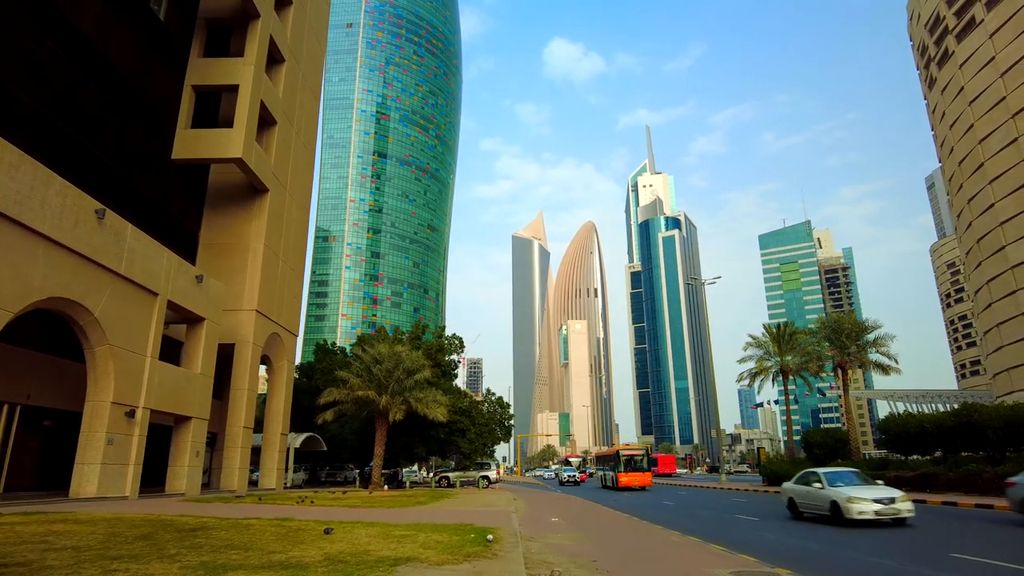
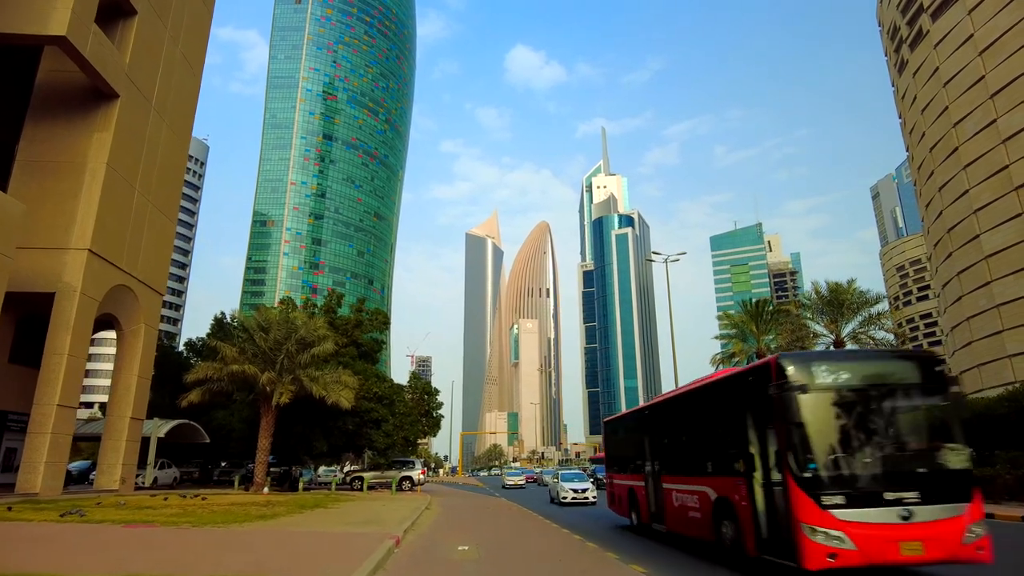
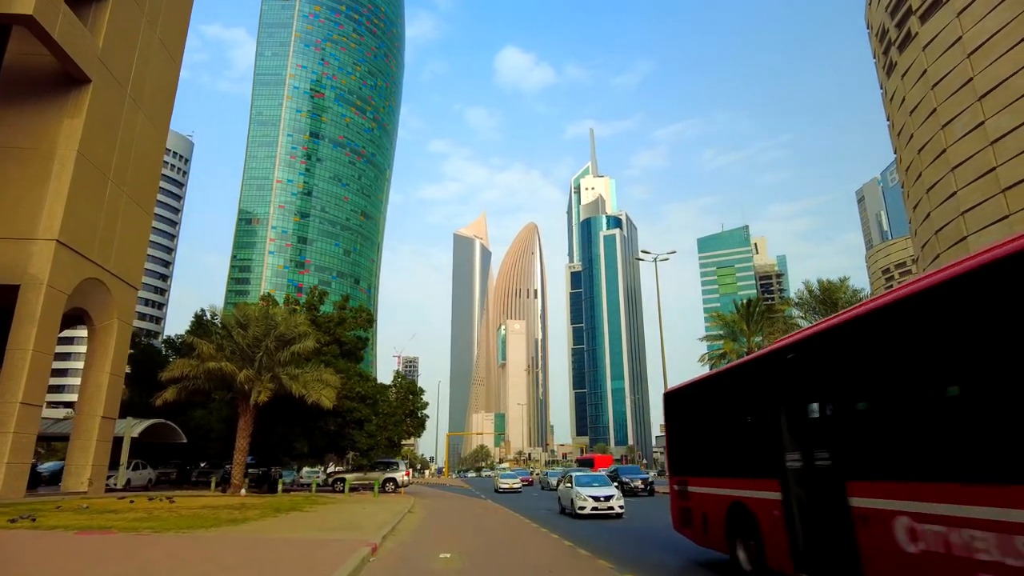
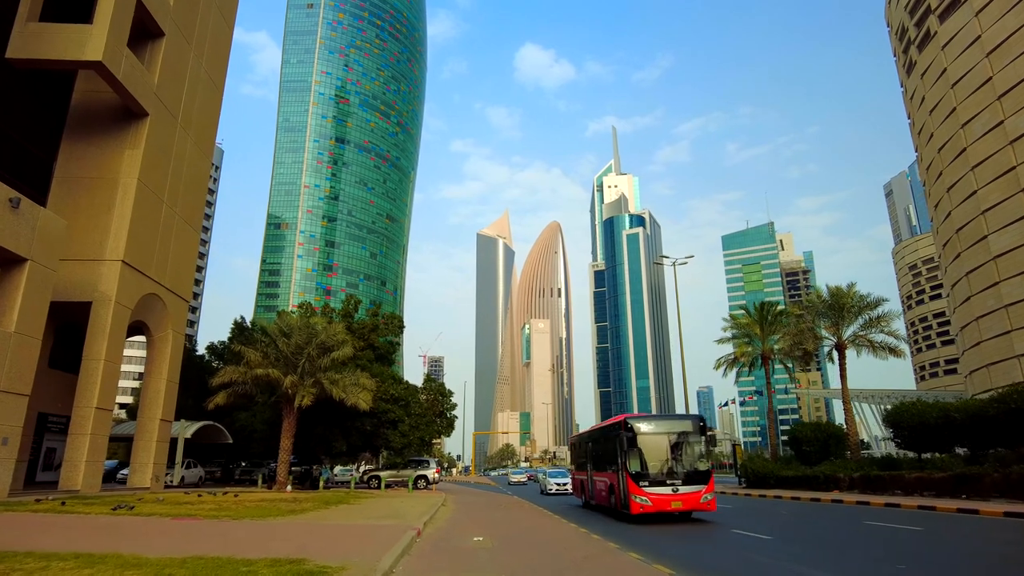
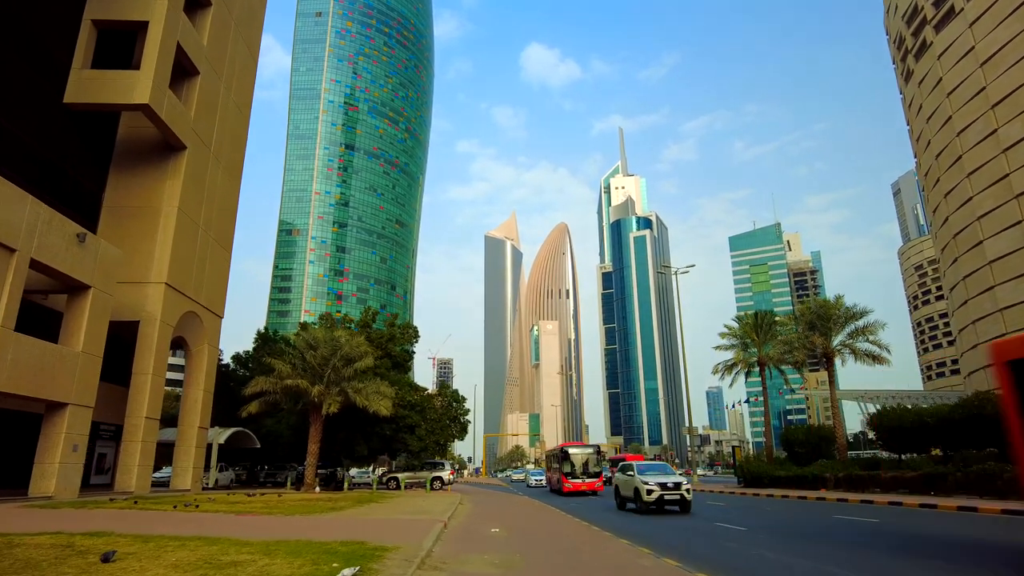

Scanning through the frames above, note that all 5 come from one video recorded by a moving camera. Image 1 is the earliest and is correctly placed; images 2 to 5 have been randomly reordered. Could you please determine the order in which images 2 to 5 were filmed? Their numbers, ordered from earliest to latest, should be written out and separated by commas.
5, 4, 2, 3
